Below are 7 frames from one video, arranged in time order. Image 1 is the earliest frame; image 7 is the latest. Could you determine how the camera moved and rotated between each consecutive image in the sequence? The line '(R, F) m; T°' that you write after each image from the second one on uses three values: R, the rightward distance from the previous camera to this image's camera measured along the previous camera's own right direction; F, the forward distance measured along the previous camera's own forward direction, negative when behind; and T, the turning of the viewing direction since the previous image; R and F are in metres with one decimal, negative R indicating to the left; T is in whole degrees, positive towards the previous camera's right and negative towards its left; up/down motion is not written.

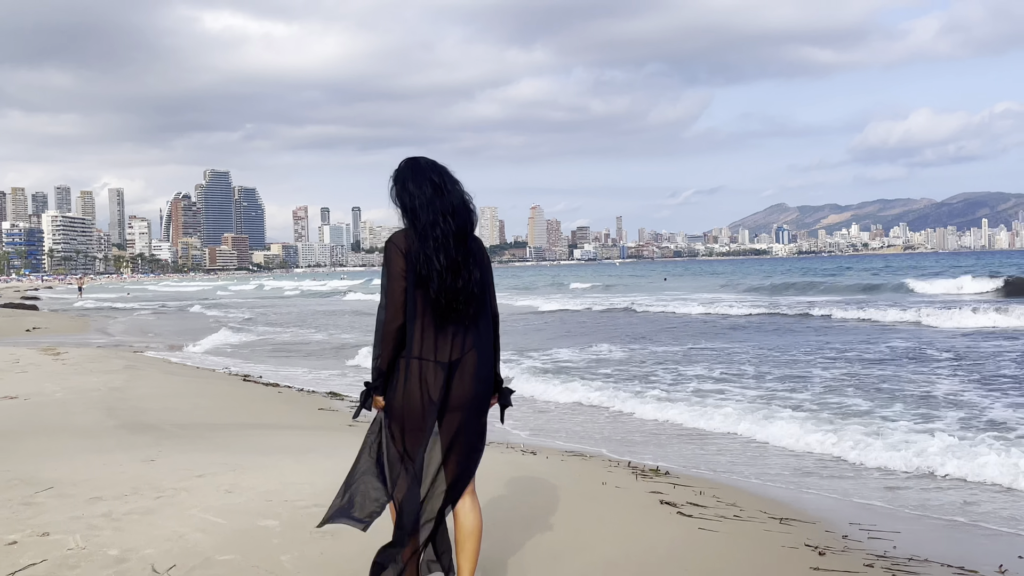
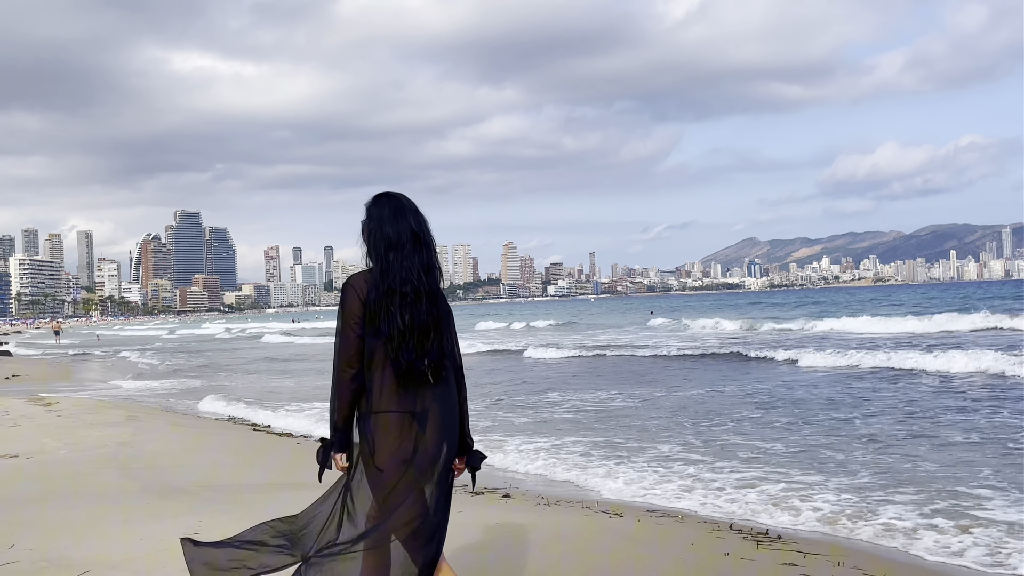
(-0.6, +0.6) m; +2°
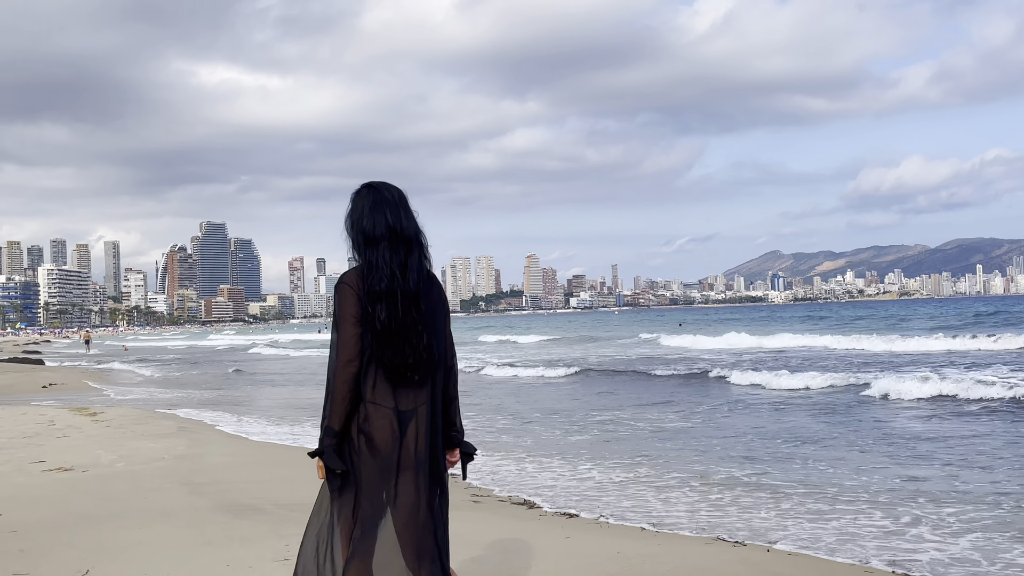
(-0.5, +0.5) m; -1°
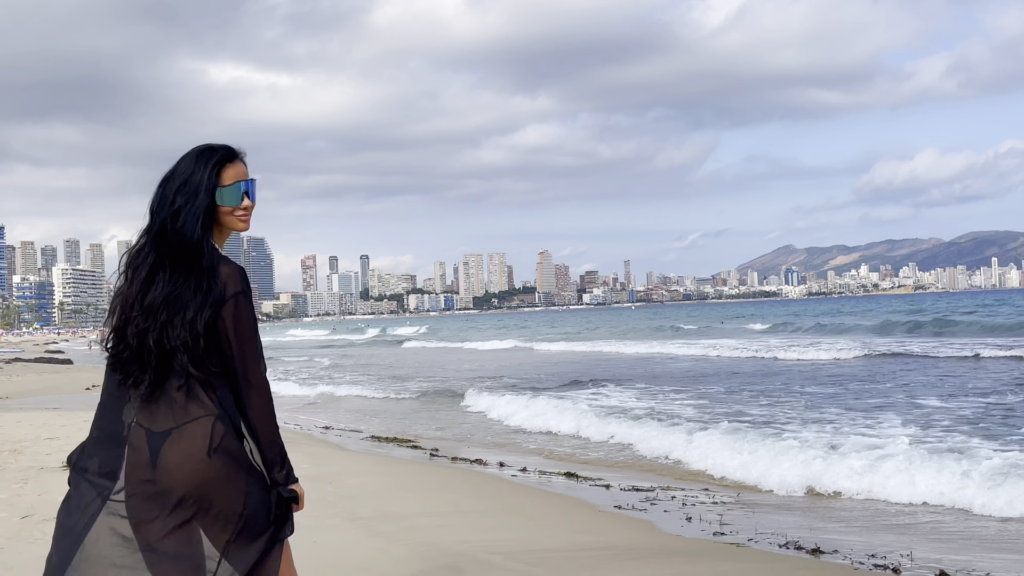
(-1.3, +1.6) m; -1°
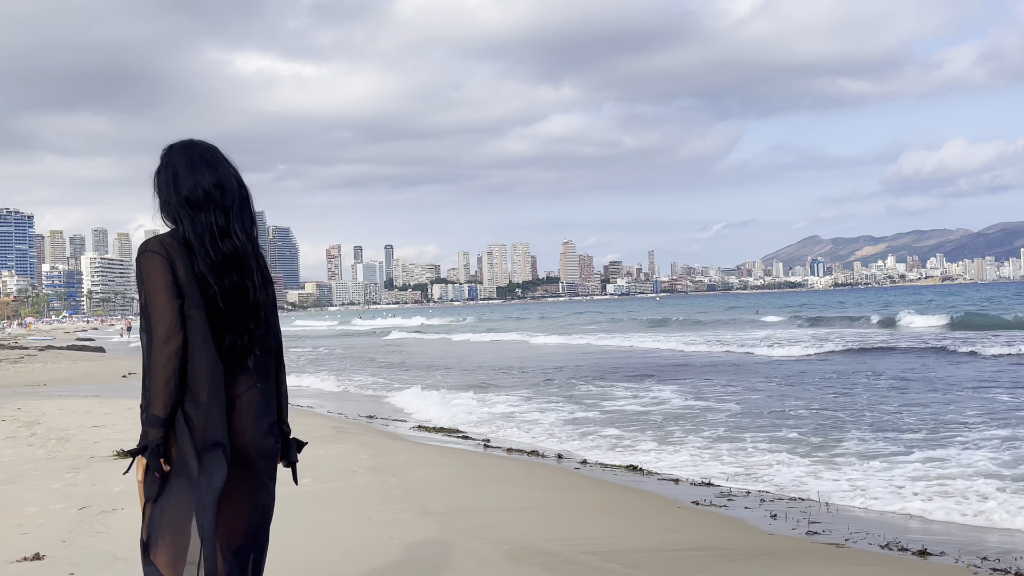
(-0.3, +0.3) m; -1°
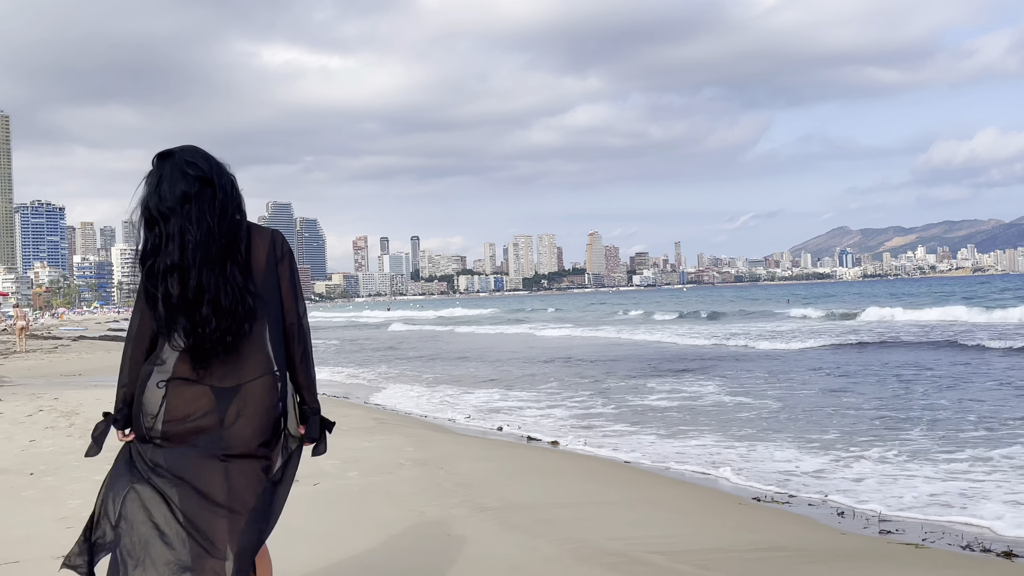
(-0.2, +0.2) m; -1°
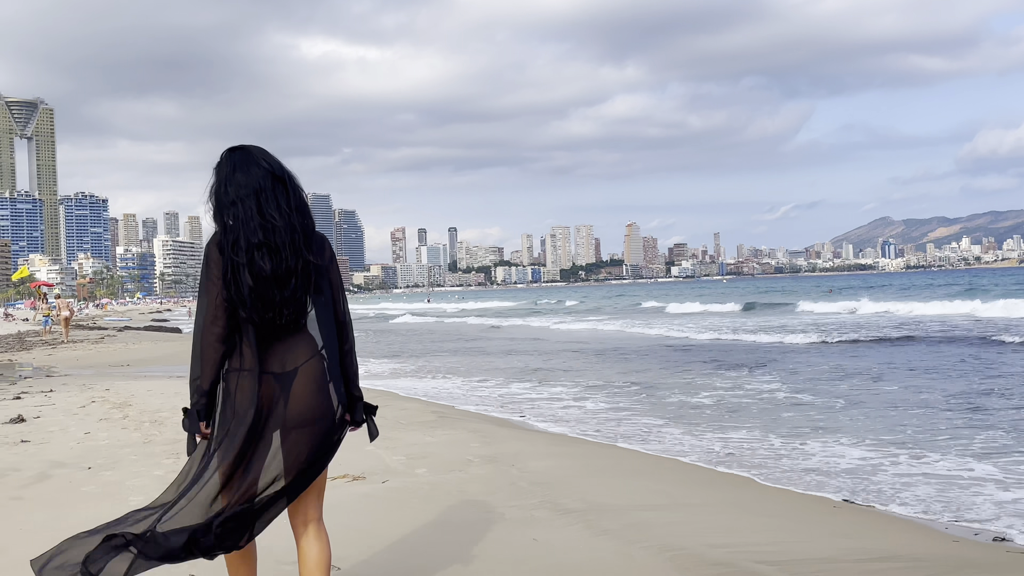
(-0.2, +0.3) m; -2°
